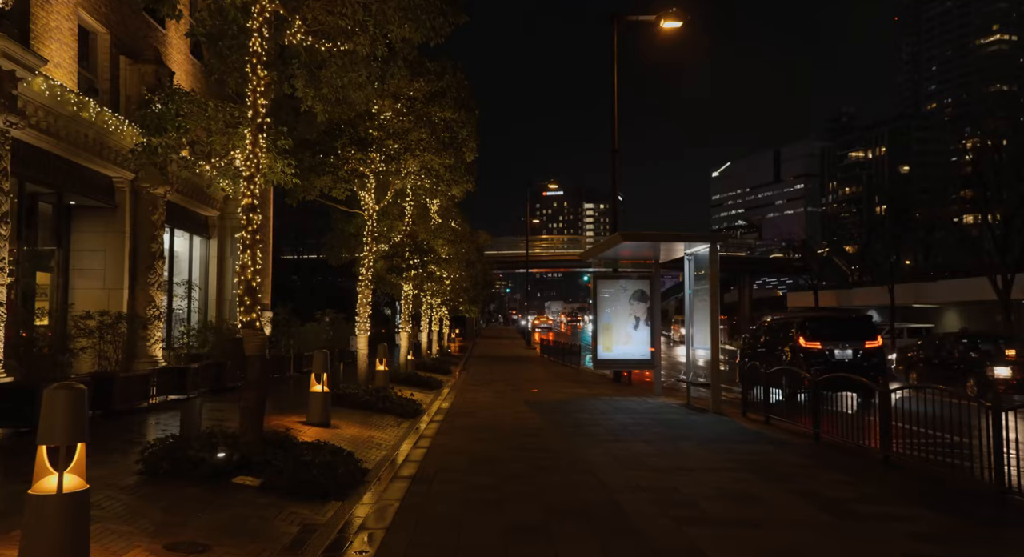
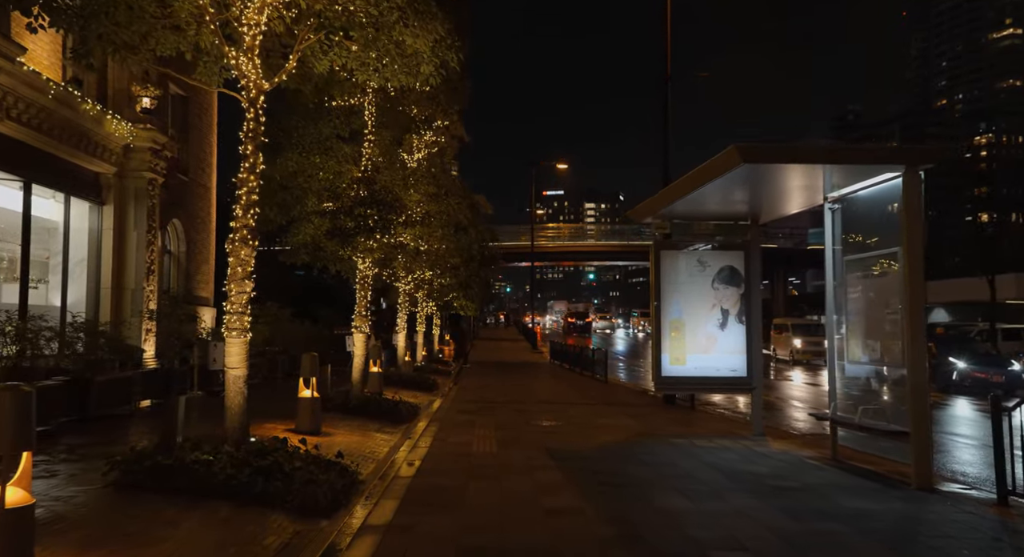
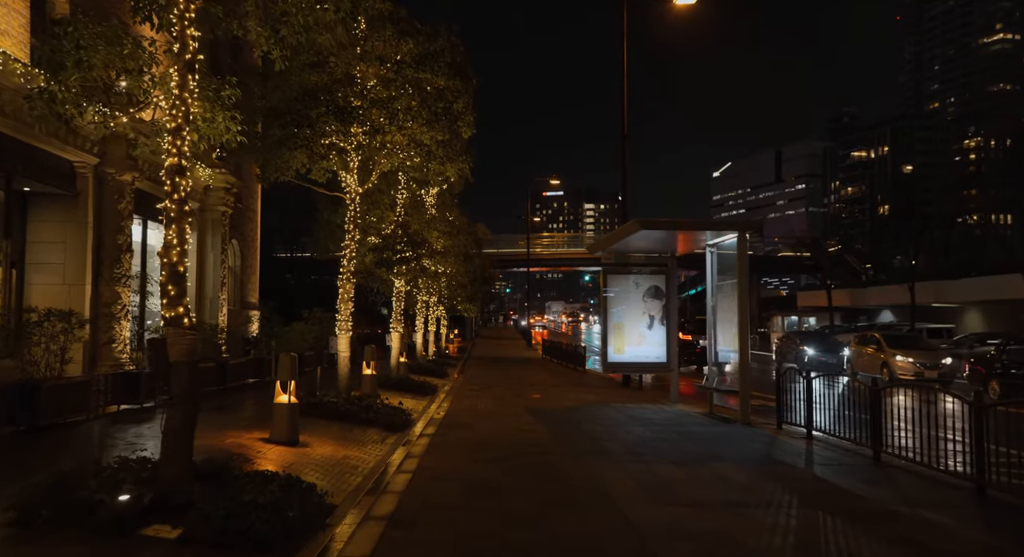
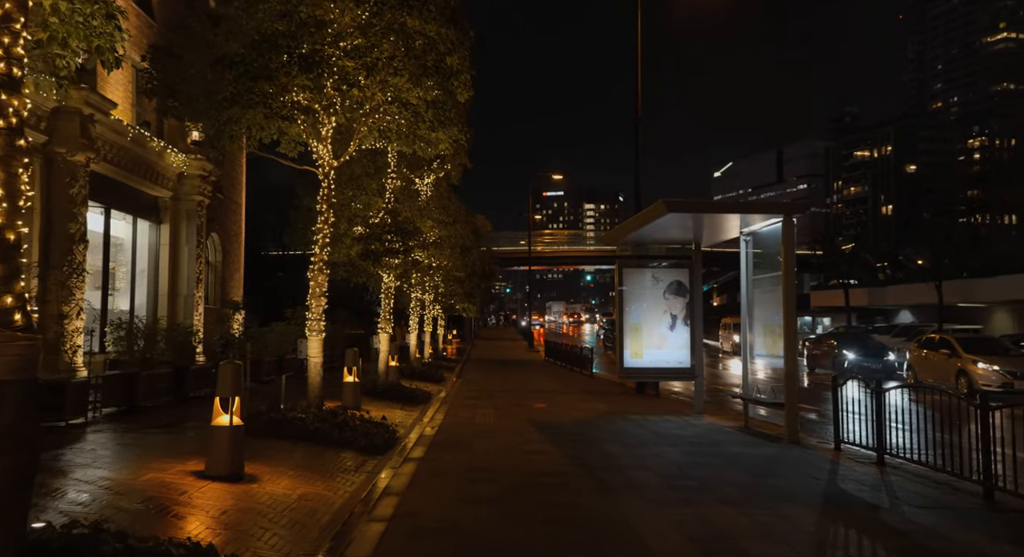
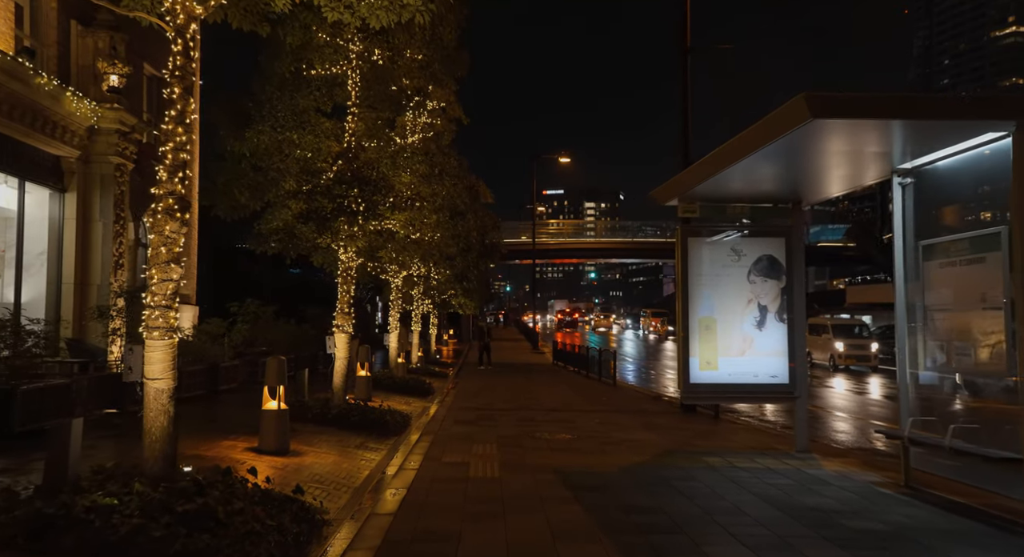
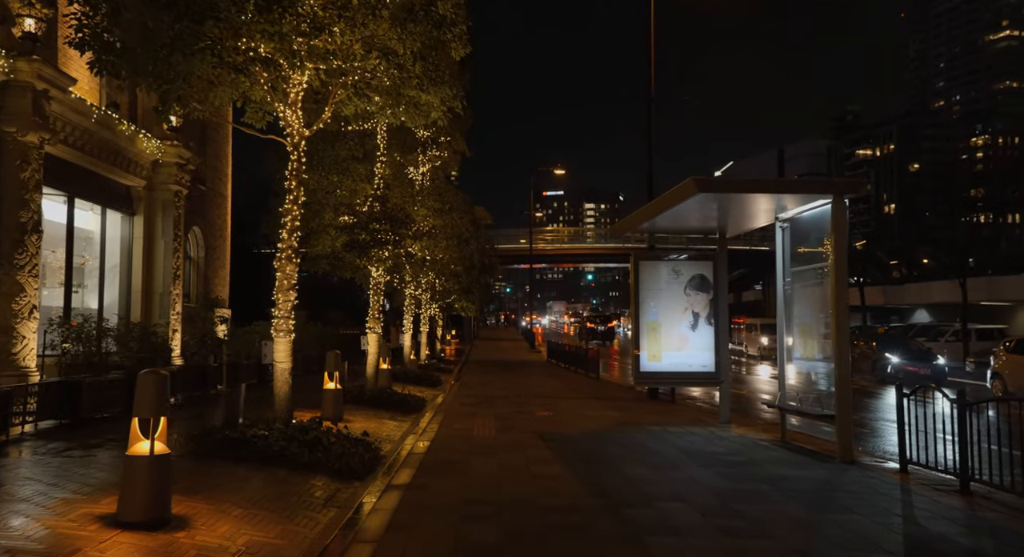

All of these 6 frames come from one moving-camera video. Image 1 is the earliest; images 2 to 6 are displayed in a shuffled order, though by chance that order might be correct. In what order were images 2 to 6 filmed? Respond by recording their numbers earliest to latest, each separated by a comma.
3, 4, 6, 2, 5
